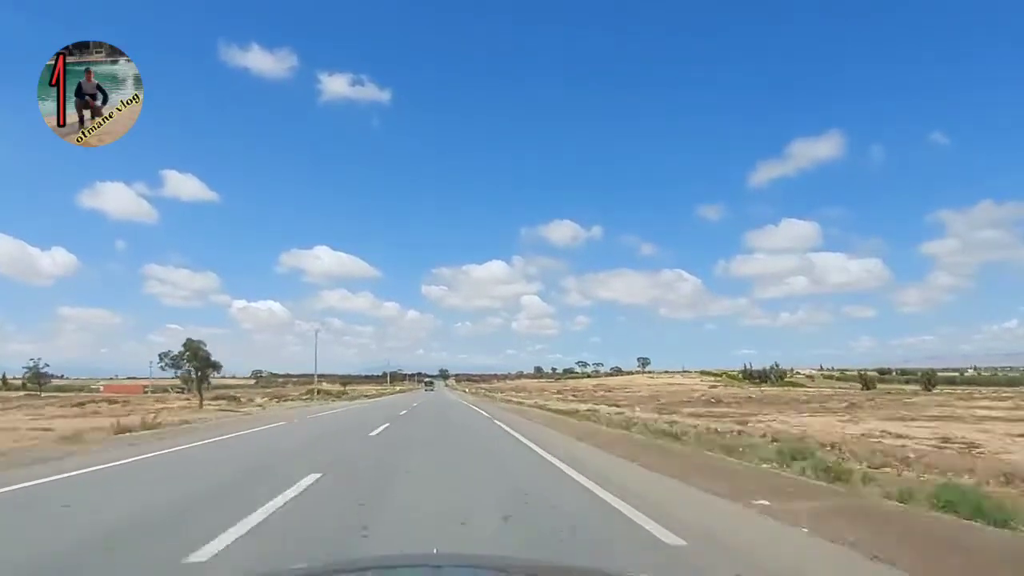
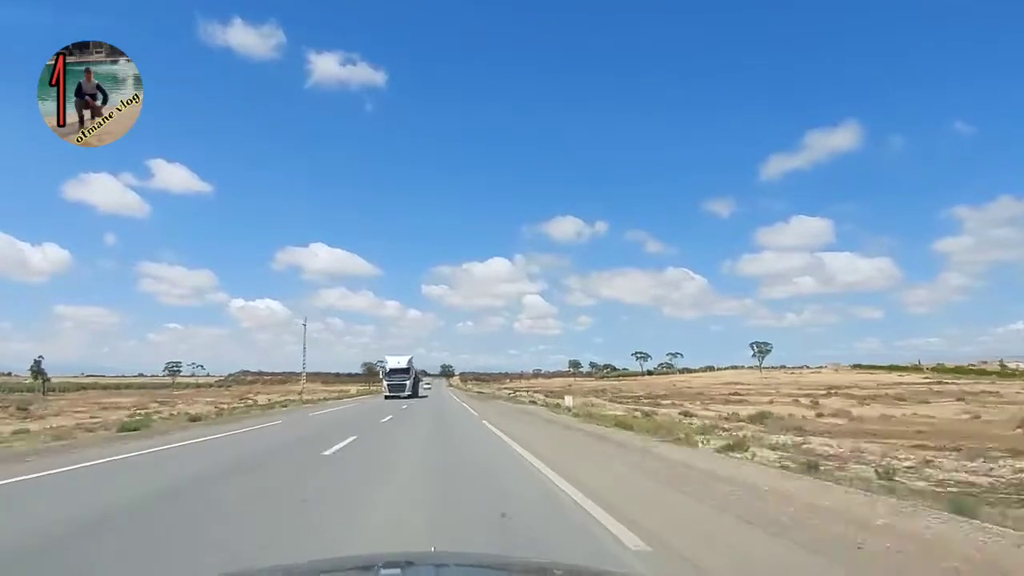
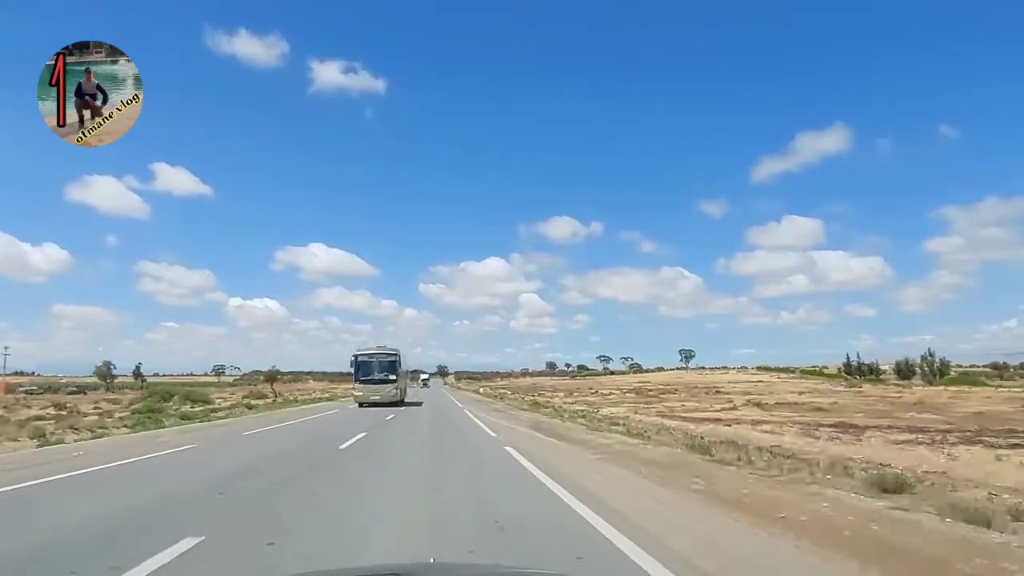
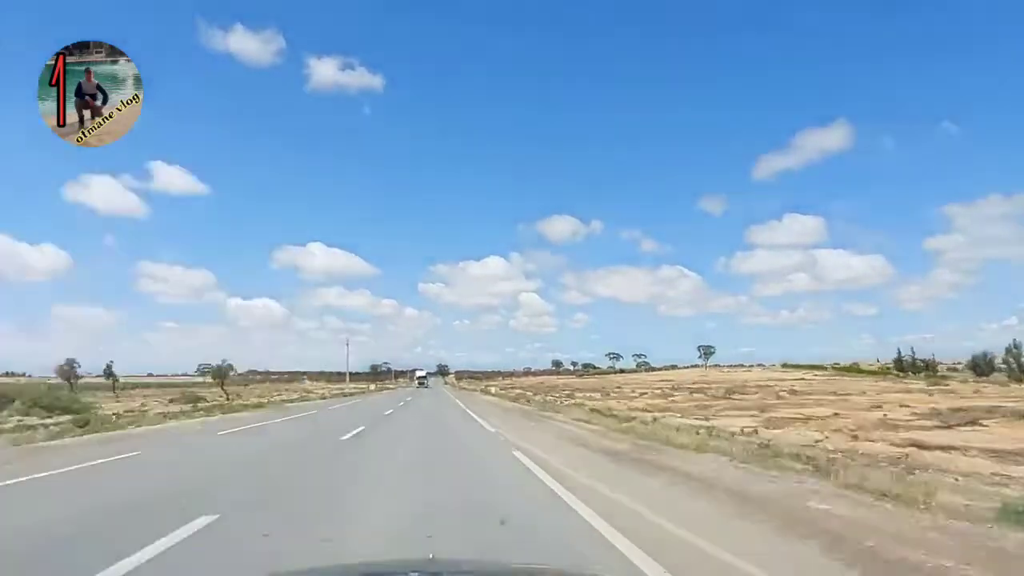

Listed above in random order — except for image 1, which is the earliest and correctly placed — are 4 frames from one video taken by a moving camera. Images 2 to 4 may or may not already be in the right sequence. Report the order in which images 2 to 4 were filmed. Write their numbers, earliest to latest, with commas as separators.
3, 4, 2
